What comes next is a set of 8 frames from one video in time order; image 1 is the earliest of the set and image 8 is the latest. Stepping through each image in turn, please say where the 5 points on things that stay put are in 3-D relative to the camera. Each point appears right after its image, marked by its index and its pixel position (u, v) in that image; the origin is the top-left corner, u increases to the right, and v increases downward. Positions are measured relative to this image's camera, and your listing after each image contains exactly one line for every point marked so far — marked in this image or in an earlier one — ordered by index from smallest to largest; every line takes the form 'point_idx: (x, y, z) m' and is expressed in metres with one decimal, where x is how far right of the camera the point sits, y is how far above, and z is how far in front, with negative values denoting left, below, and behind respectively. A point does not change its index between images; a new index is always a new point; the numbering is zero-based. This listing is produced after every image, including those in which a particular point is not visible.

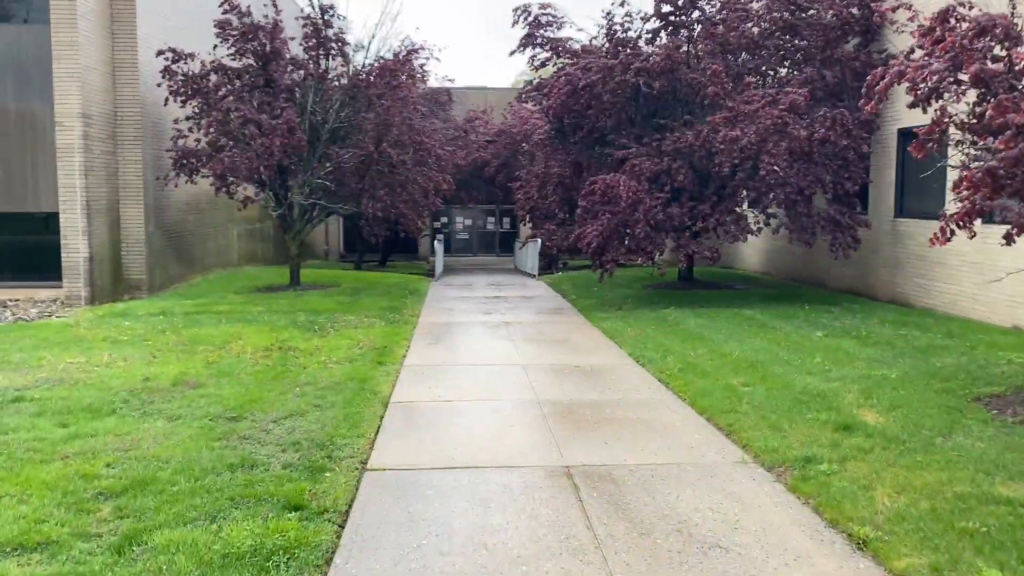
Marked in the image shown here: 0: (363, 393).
0: (-1.3, -0.9, +7.9) m
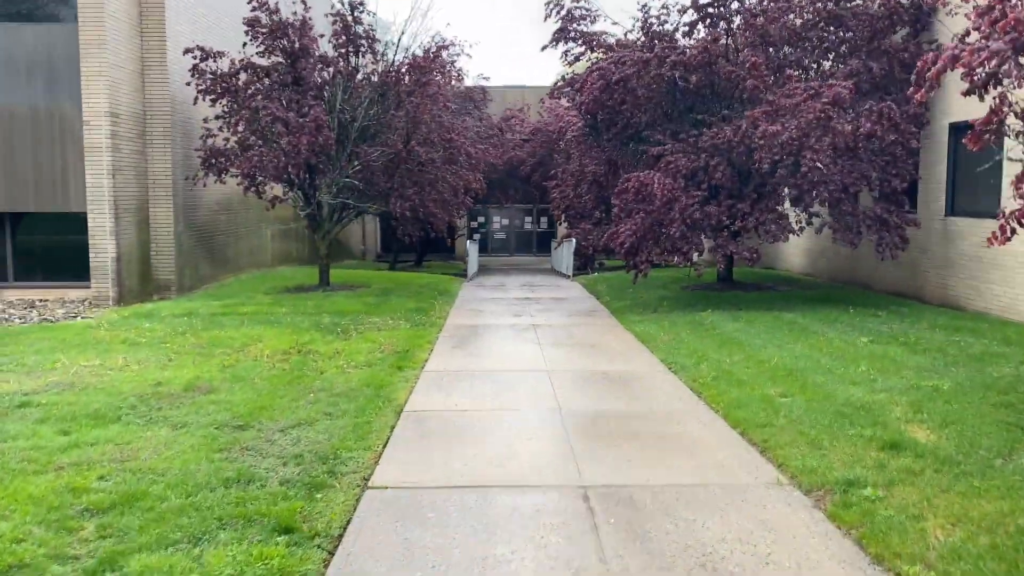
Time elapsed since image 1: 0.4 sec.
0: (-1.1, -0.9, +7.6) m
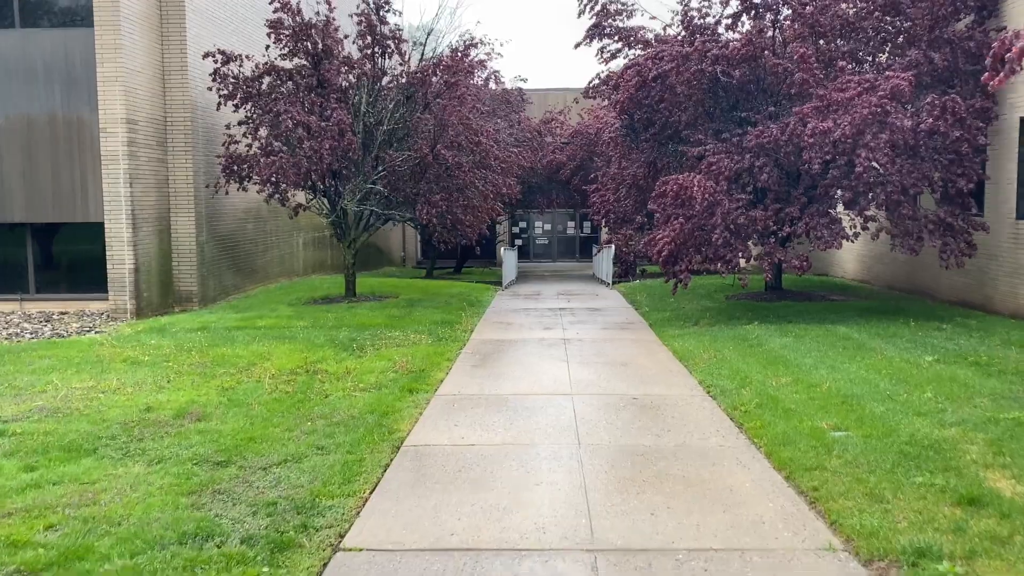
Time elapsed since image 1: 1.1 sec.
0: (-1.0, -1.1, +6.8) m
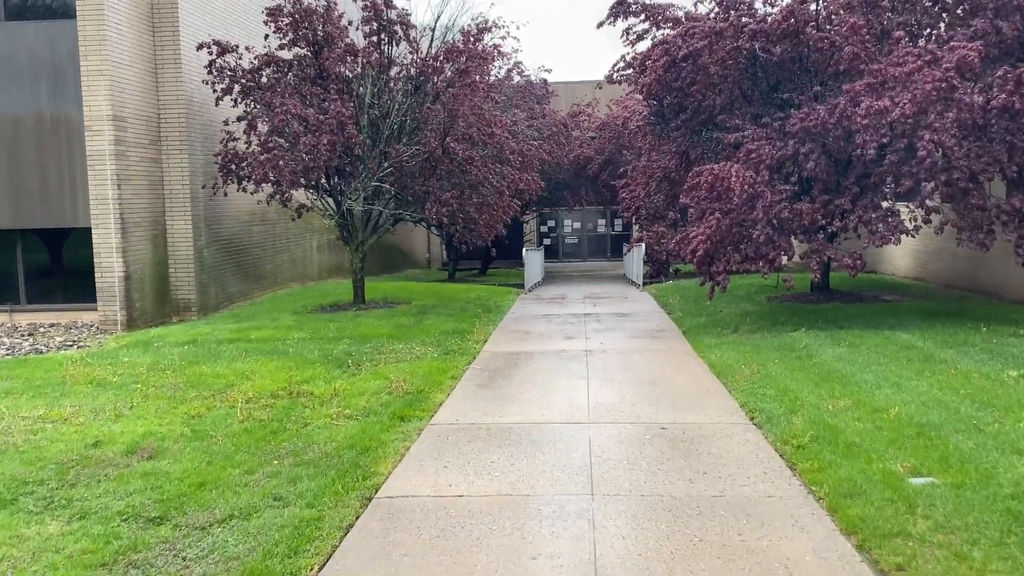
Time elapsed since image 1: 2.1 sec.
0: (-1.0, -1.2, +5.7) m
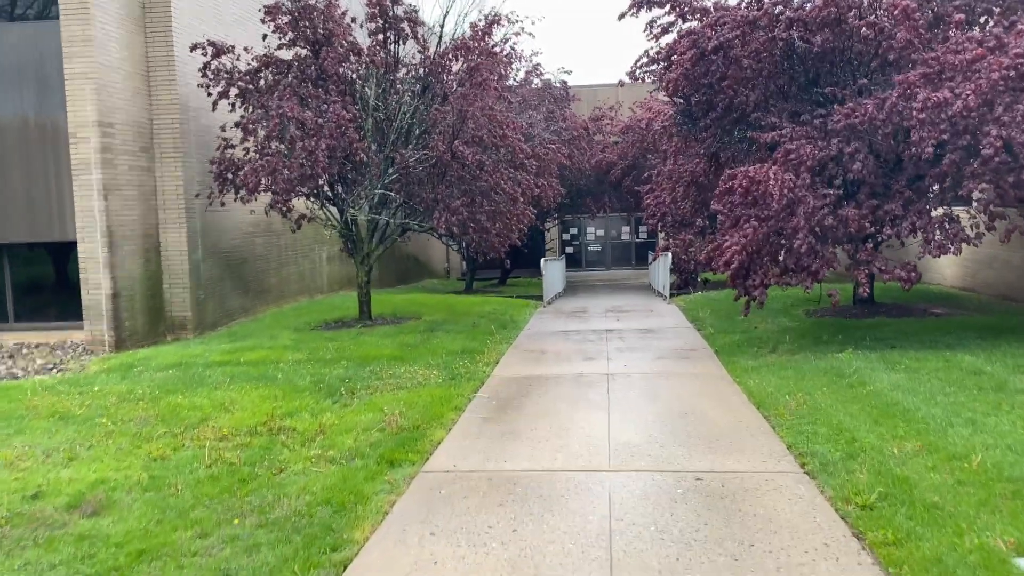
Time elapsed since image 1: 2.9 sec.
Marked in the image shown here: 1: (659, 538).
0: (-1.0, -1.3, +4.7) m
1: (+0.7, -1.3, +4.5) m
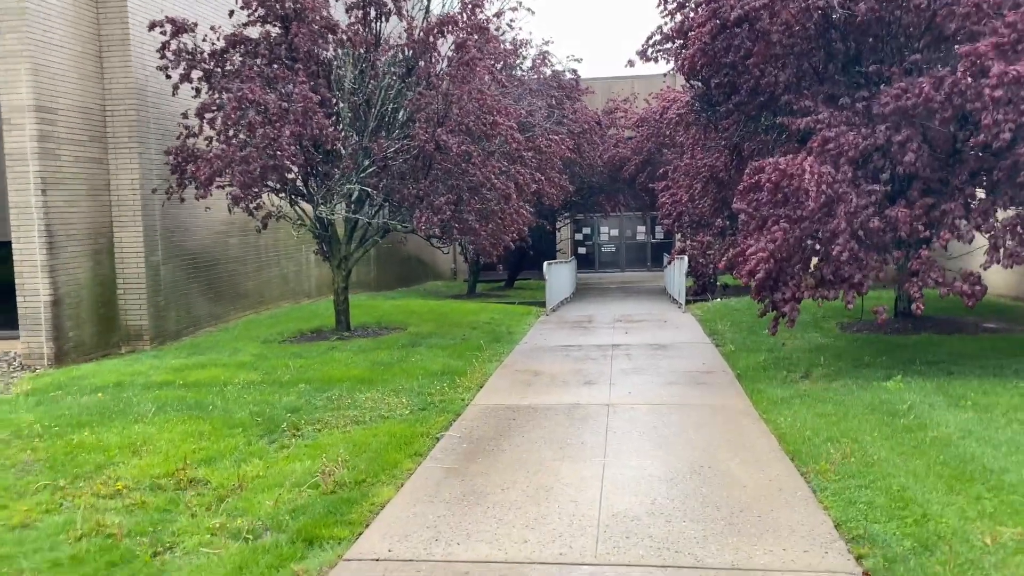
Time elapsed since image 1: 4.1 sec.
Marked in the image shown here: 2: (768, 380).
0: (-1.2, -1.4, +3.2) m
1: (+0.5, -1.4, +3.0) m
2: (+2.4, -0.9, +8.5) m
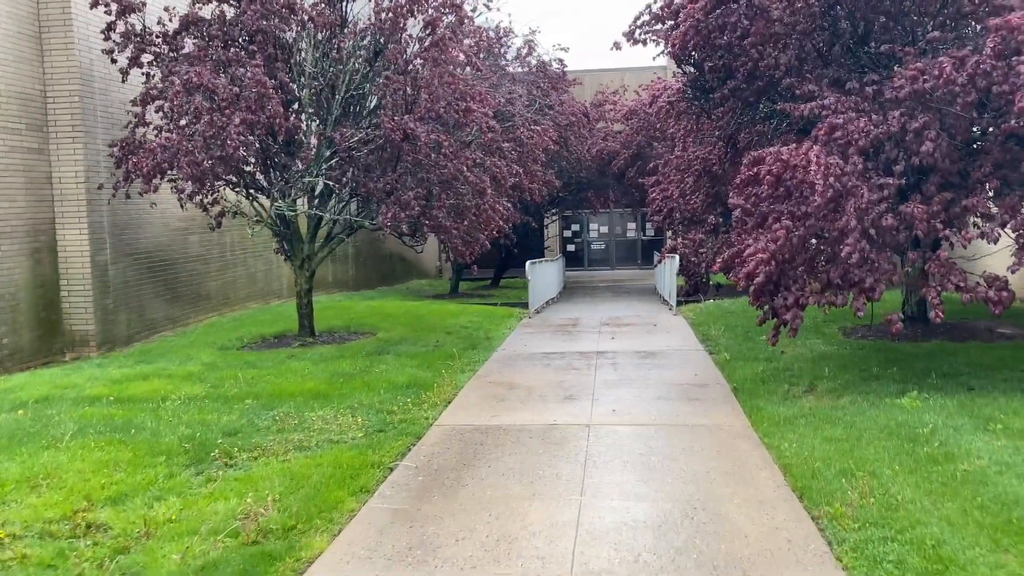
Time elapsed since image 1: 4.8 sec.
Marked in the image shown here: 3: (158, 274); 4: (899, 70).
0: (-1.5, -1.5, +2.3) m
1: (+0.3, -1.4, +2.1) m
2: (+2.1, -0.9, +7.6) m
3: (-4.9, +0.2, +12.6) m
4: (+3.3, +1.8, +7.6) m
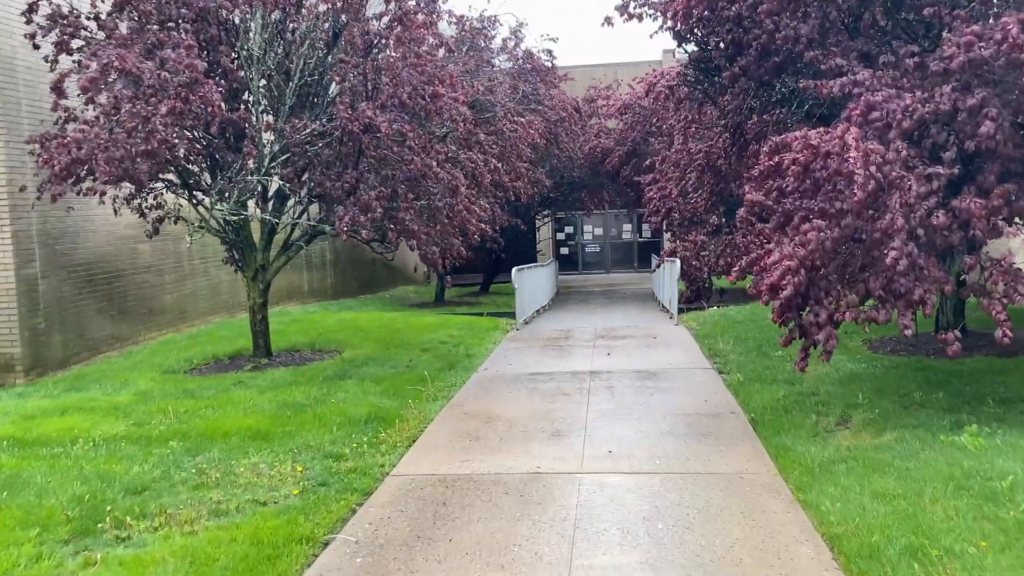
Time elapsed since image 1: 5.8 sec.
0: (-1.6, -1.6, +1.0) m
1: (+0.1, -1.5, +0.8) m
2: (+2.0, -1.0, +6.3) m
3: (-5.1, 0.0, +11.3) m
4: (+3.1, +1.8, +6.4) m
